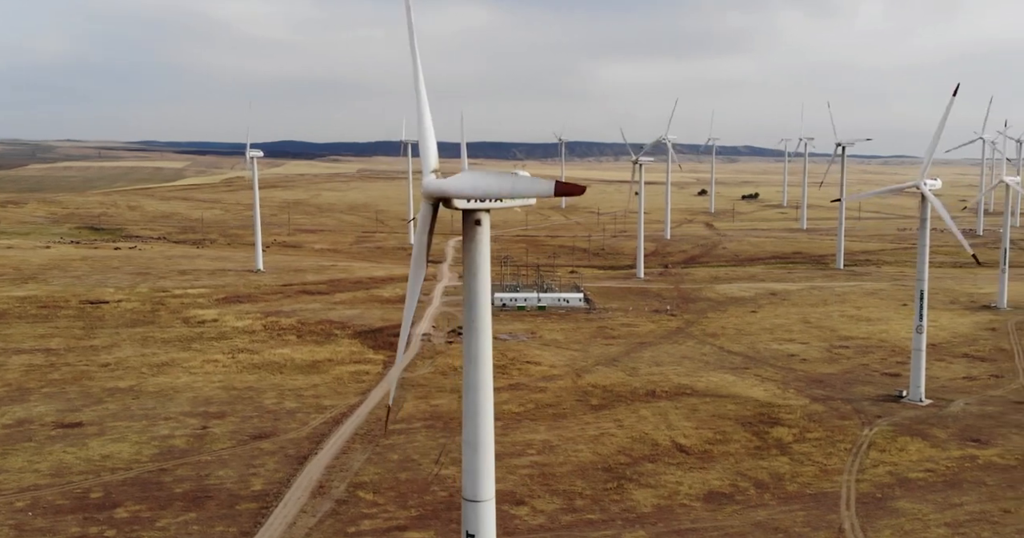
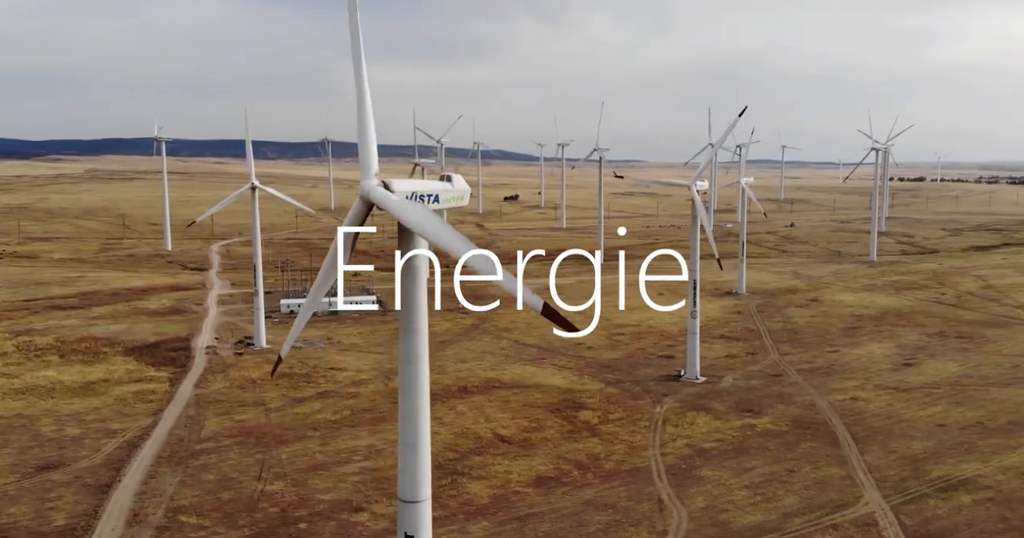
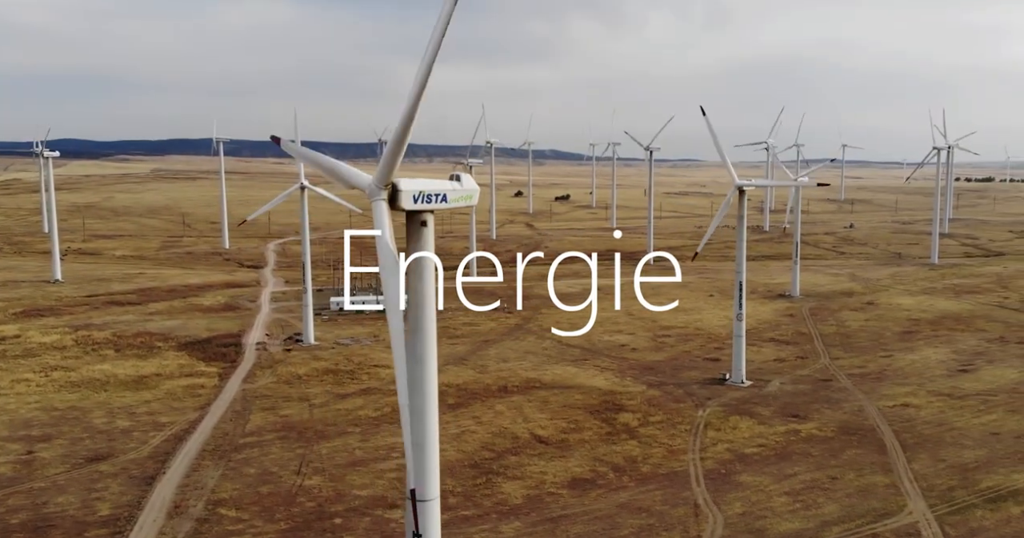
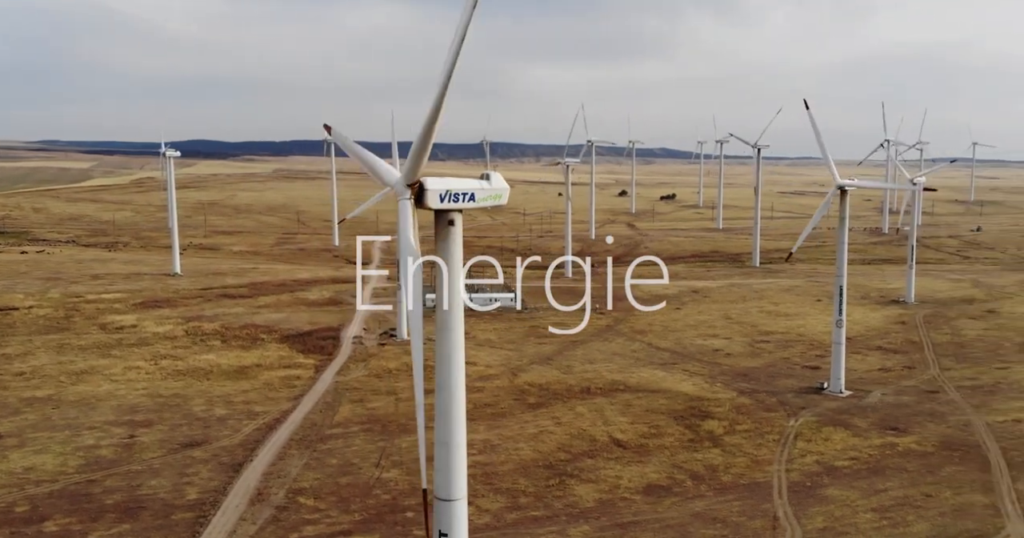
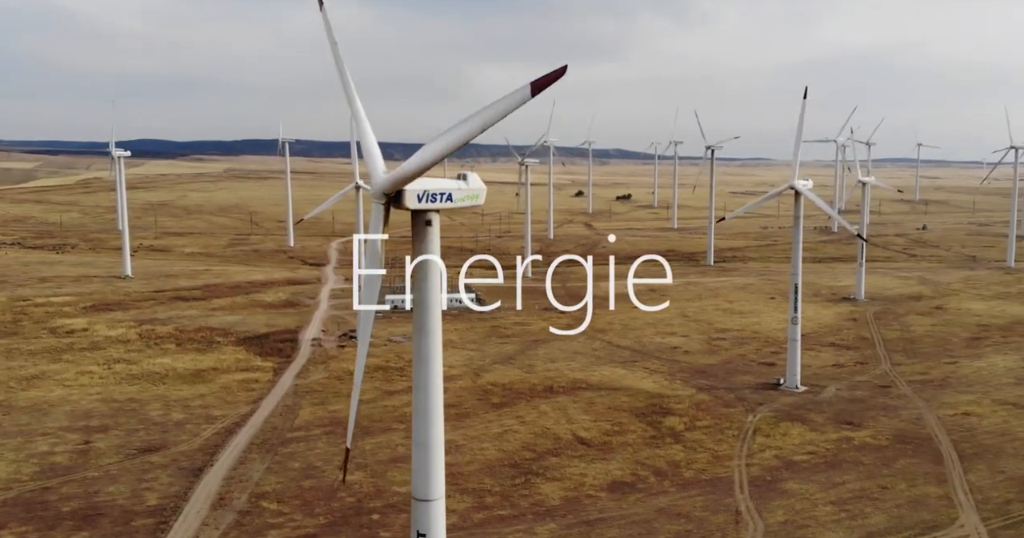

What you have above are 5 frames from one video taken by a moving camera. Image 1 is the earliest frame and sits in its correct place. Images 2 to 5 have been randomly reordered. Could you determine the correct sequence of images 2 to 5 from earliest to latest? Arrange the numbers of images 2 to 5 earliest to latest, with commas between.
4, 5, 3, 2
